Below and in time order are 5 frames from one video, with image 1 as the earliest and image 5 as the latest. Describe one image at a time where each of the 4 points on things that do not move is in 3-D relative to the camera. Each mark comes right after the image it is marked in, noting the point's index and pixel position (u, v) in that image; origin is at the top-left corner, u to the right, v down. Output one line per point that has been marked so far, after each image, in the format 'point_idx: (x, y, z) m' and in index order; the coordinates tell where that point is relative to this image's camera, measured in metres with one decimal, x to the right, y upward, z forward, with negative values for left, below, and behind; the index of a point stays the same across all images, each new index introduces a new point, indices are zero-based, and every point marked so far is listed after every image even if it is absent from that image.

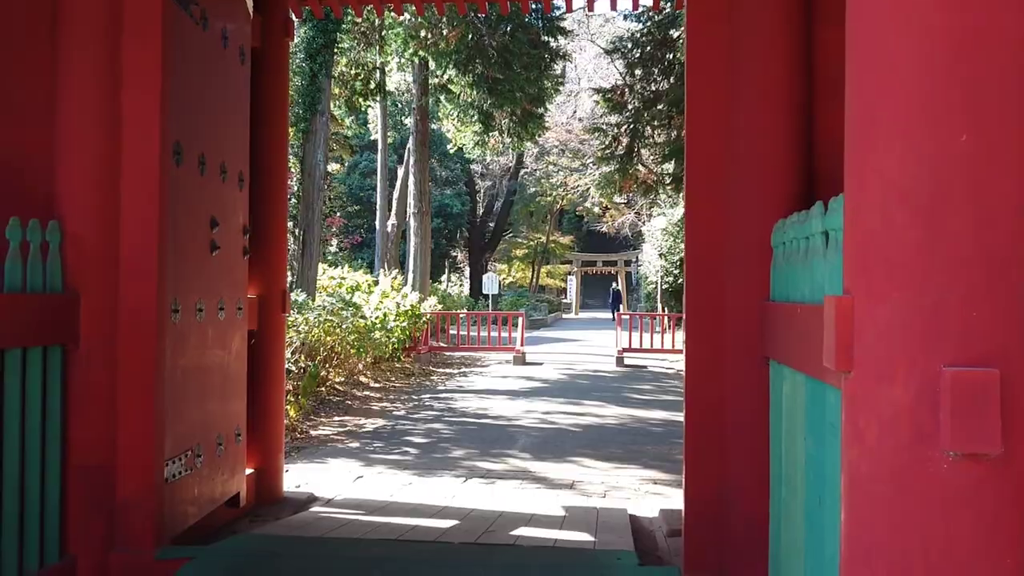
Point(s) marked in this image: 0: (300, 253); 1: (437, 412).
0: (-3.5, +0.6, +14.0) m
1: (-0.9, -1.6, +10.8) m
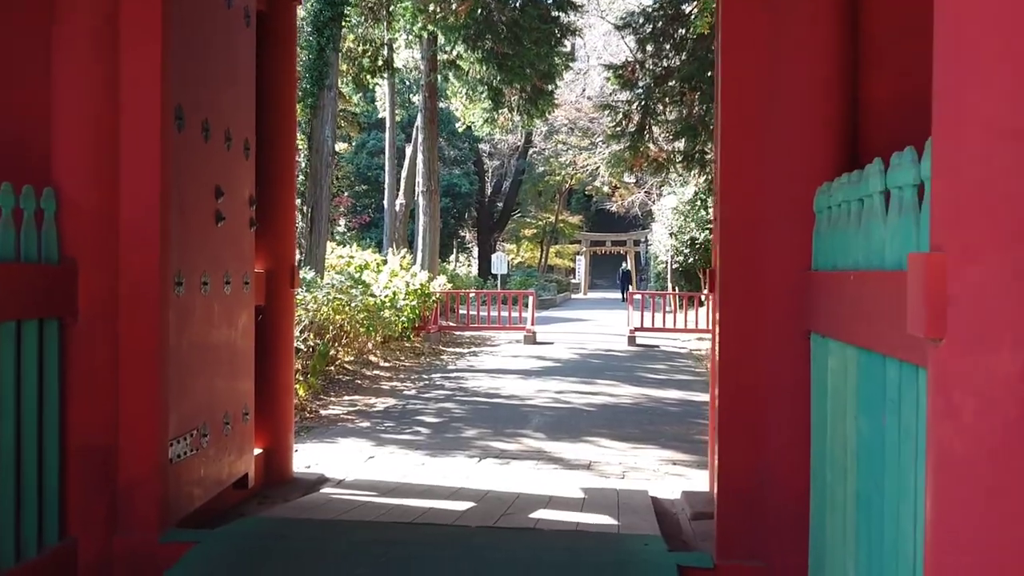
0: (-3.3, +0.9, +13.8) m
1: (-0.8, -1.3, +10.6) m
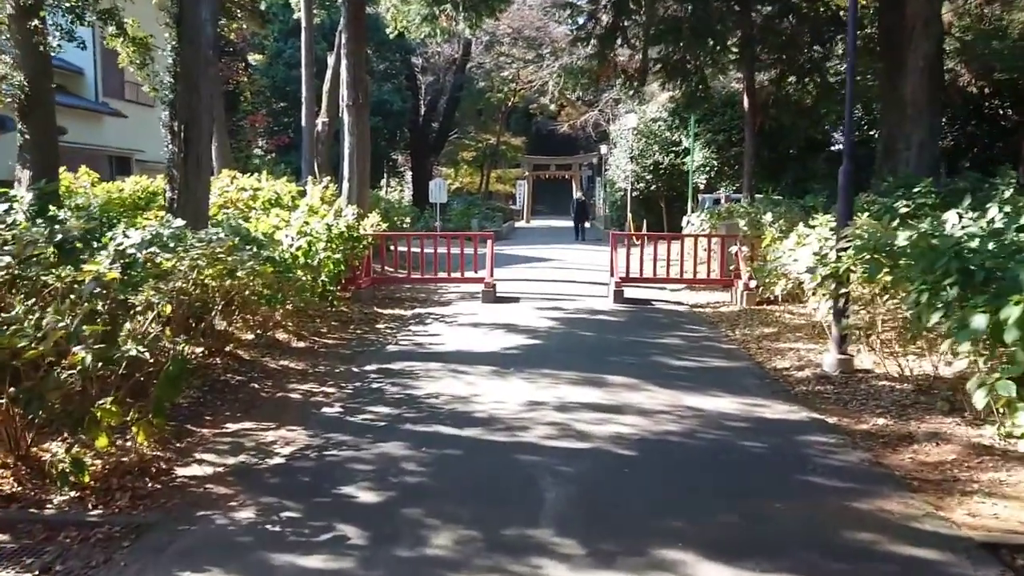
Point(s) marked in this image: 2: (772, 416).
0: (-3.7, +1.5, +9.7) m
1: (-1.0, -1.0, +6.9) m
2: (+2.1, -1.0, +6.9) m
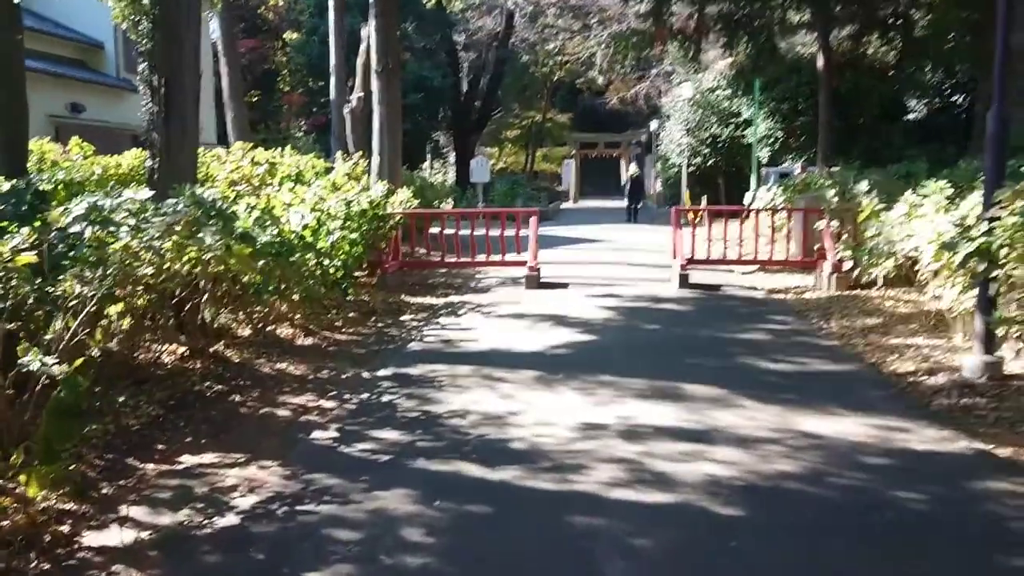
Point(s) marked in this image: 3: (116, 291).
0: (-3.3, +1.6, +8.1) m
1: (-0.7, -0.9, +5.3) m
2: (+2.4, -0.9, +5.0) m
3: (-2.5, 0.0, +5.6) m
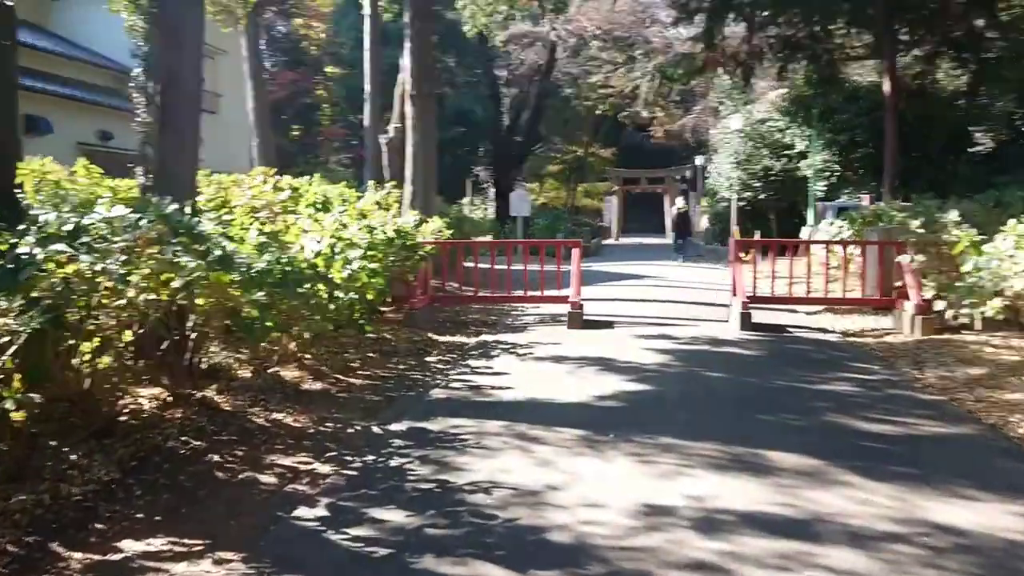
0: (-2.9, +1.3, +7.1) m
1: (-0.5, -1.1, +4.1) m
2: (+2.6, -1.1, +3.7) m
3: (-2.2, -0.2, +4.5) m
